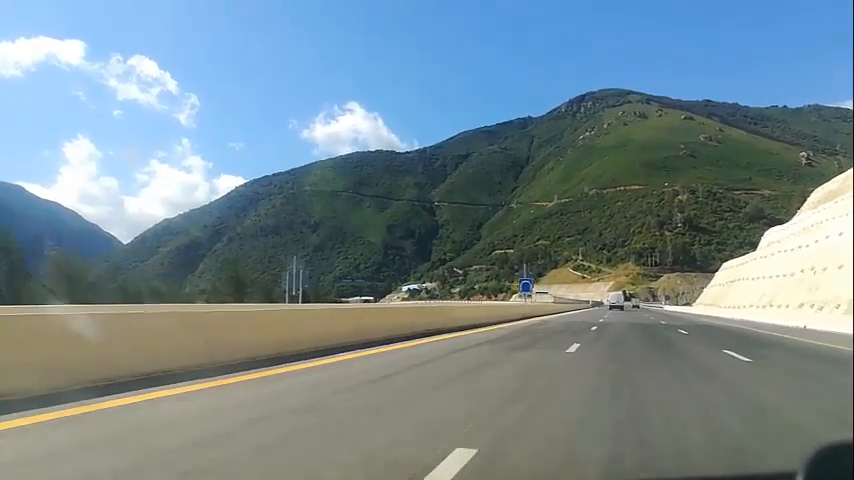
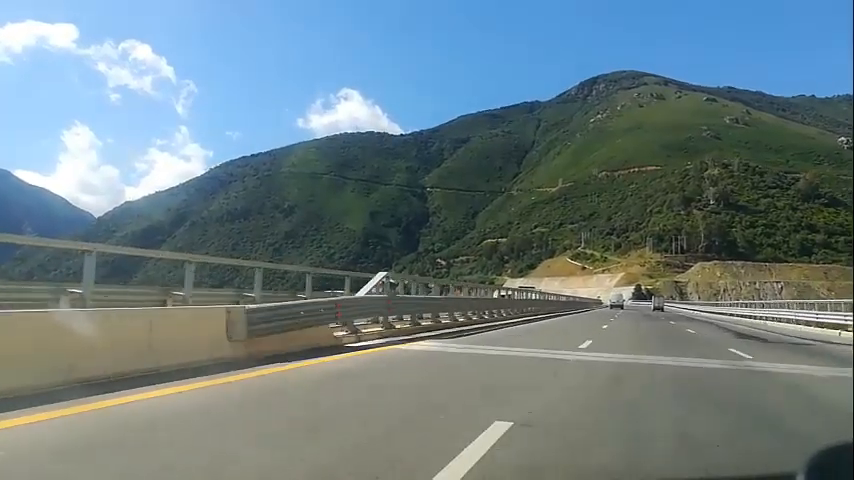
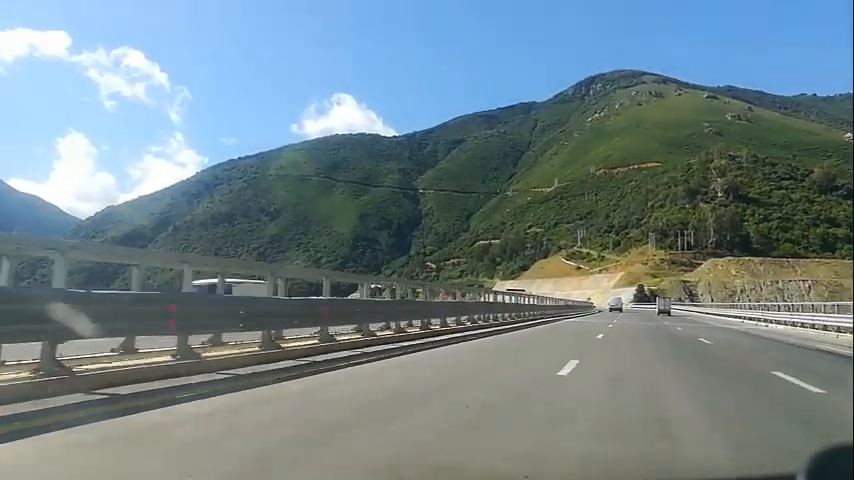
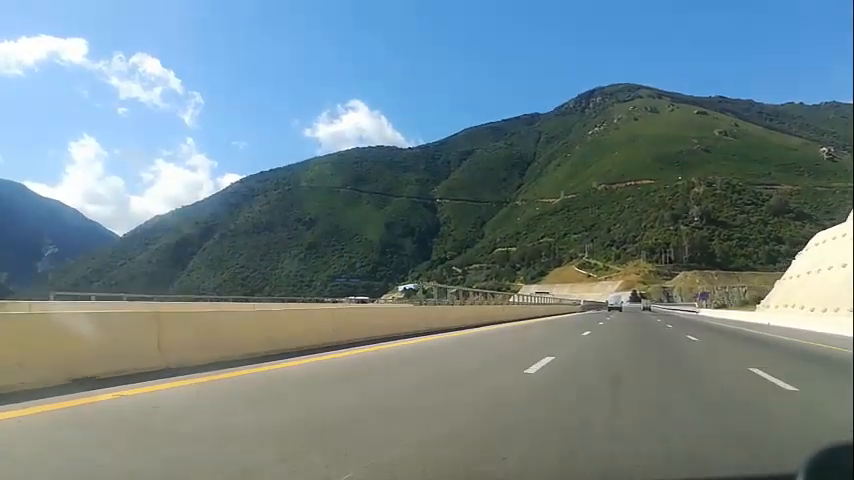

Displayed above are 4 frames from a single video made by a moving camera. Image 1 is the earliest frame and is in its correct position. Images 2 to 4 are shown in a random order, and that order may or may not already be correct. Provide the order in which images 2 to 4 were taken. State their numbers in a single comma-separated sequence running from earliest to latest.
4, 2, 3
